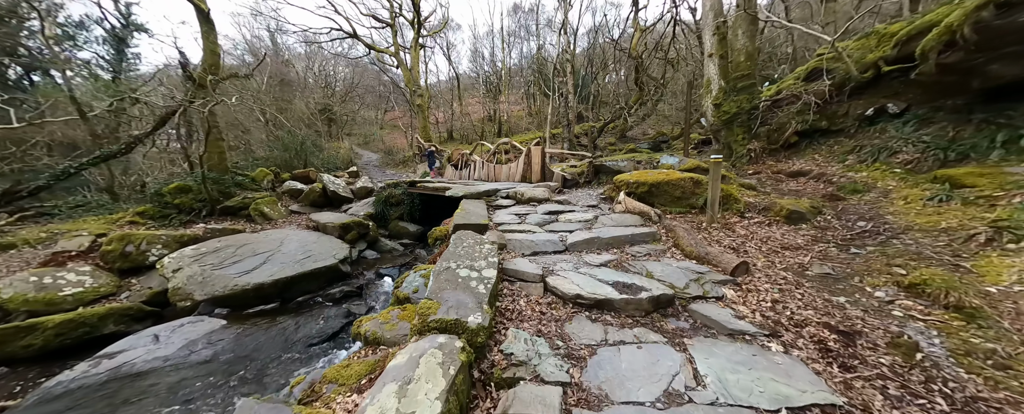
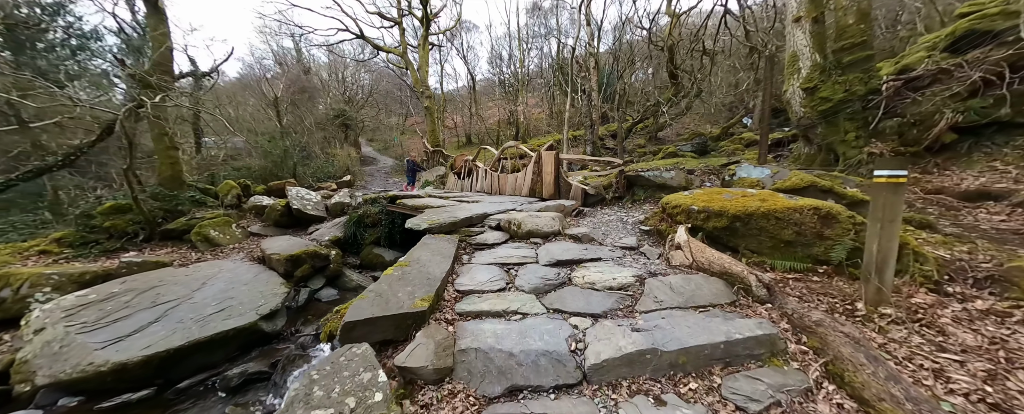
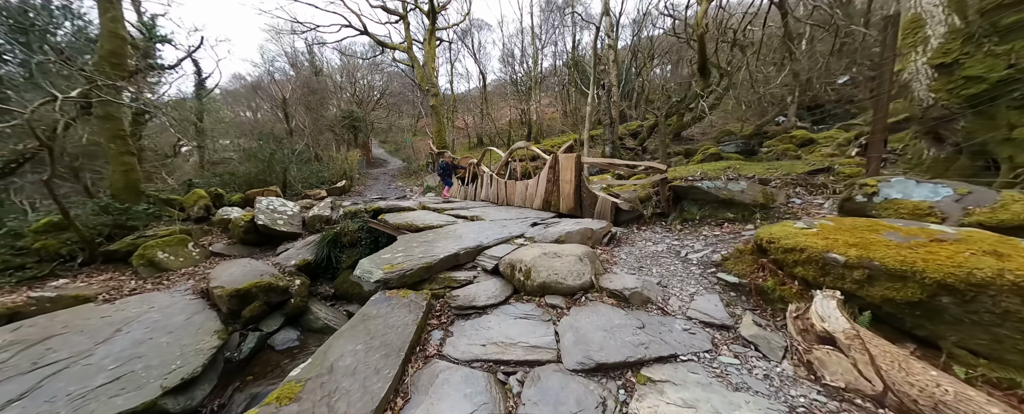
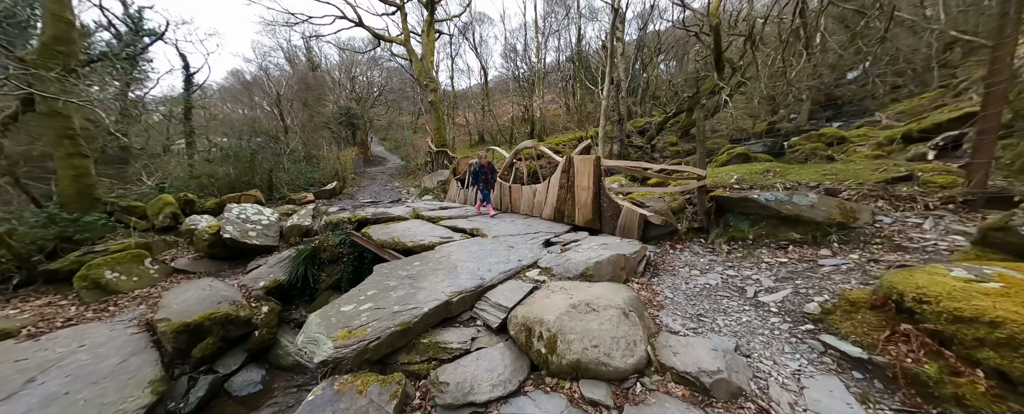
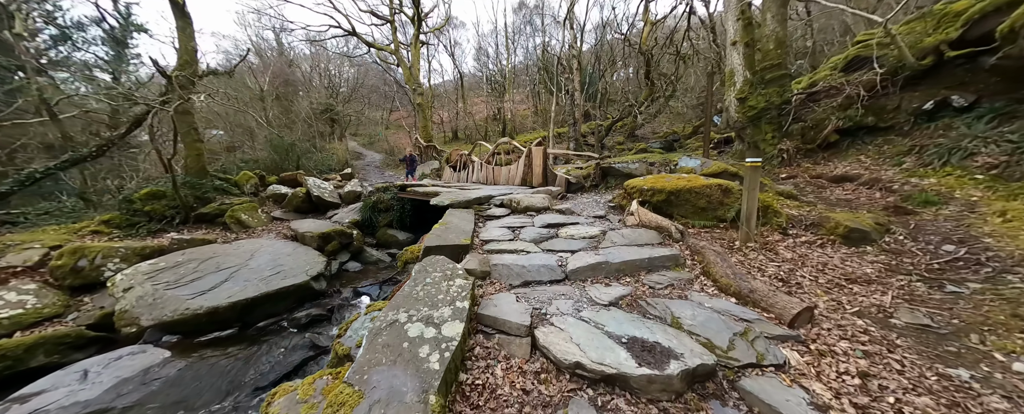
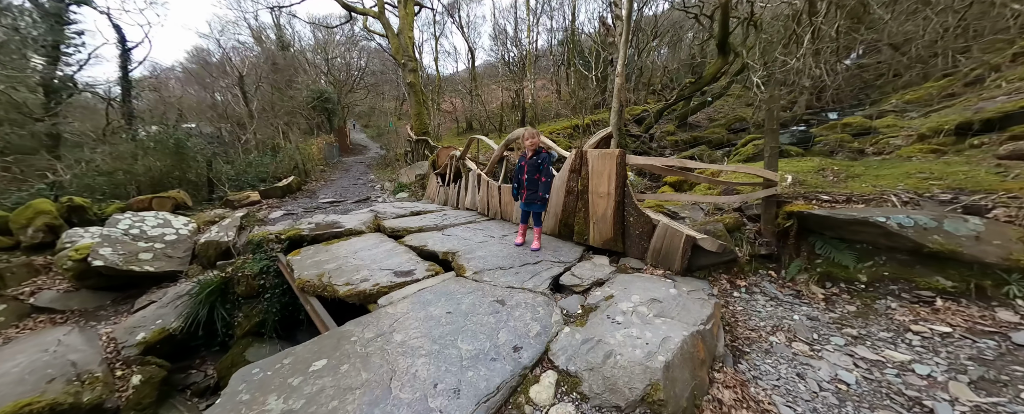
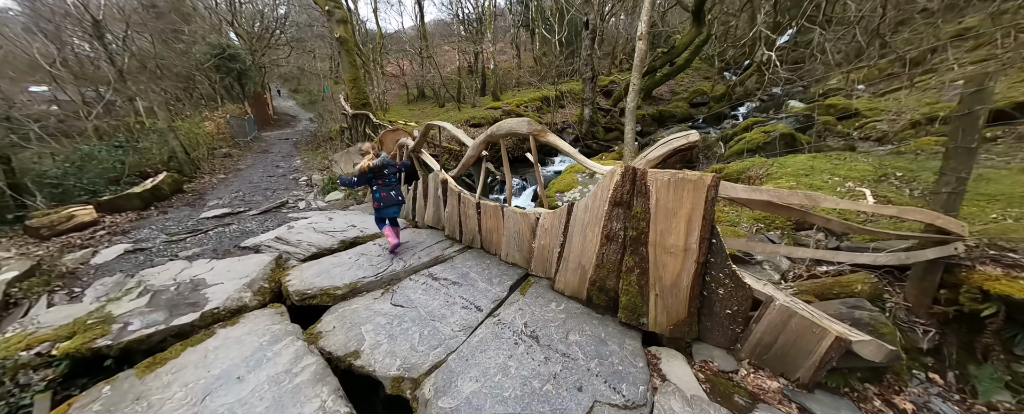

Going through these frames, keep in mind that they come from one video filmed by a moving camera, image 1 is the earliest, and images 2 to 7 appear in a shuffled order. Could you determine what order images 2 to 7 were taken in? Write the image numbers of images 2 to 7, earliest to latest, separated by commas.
5, 2, 3, 4, 6, 7
